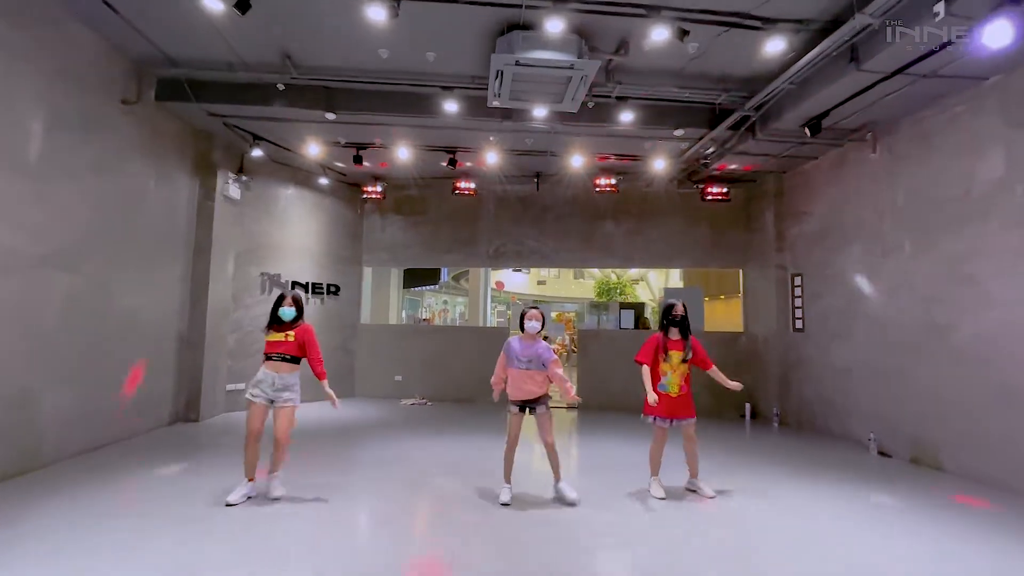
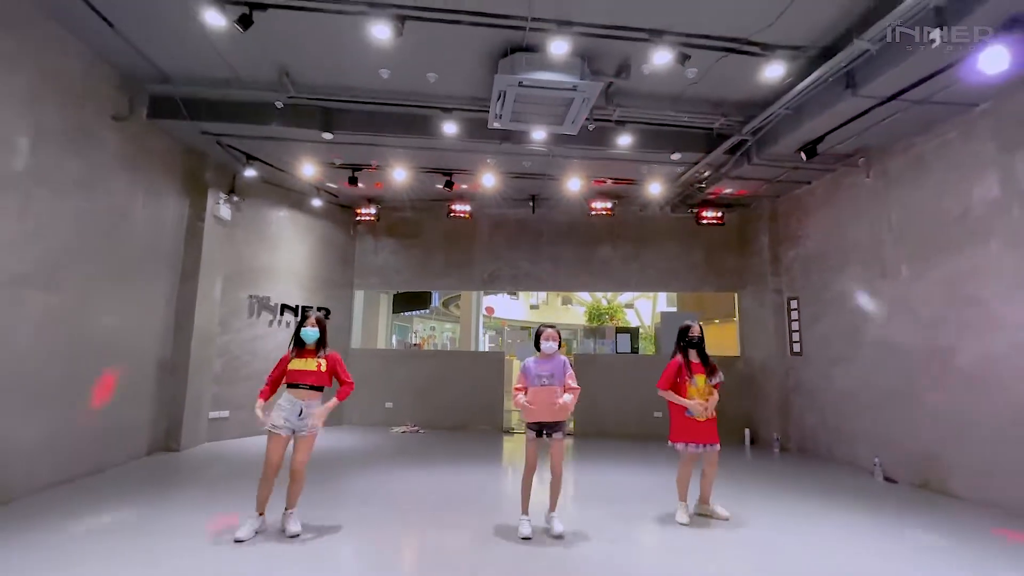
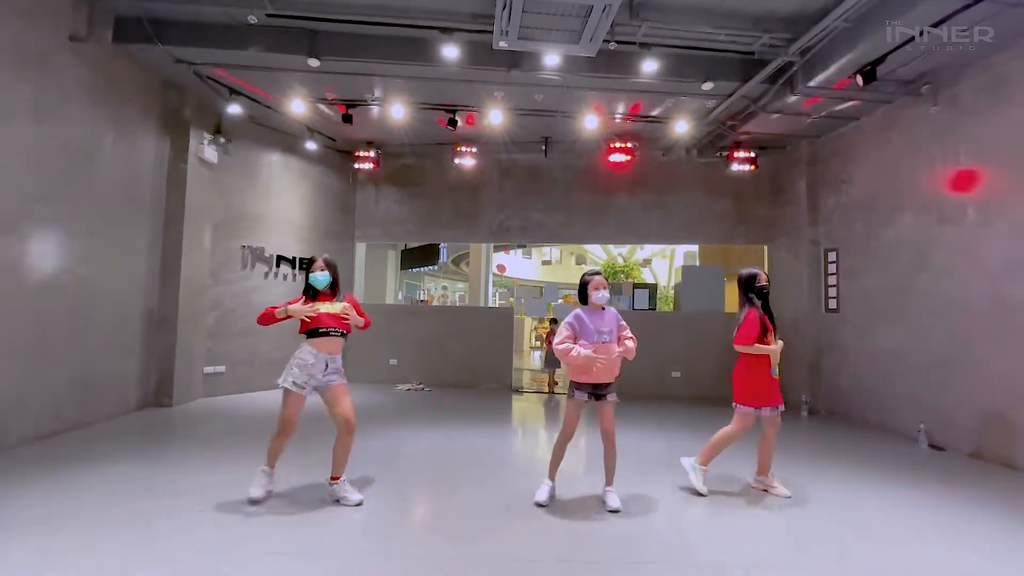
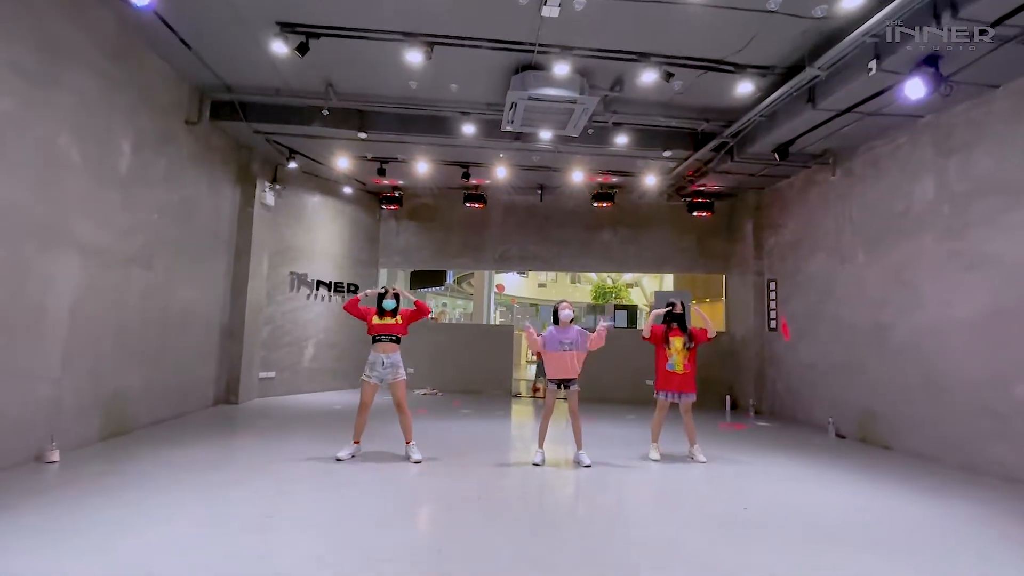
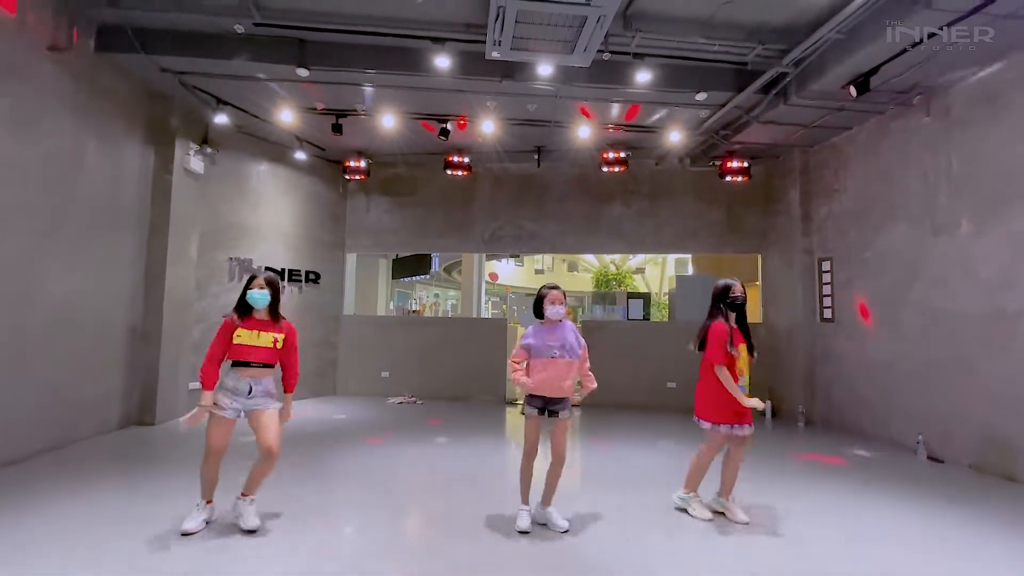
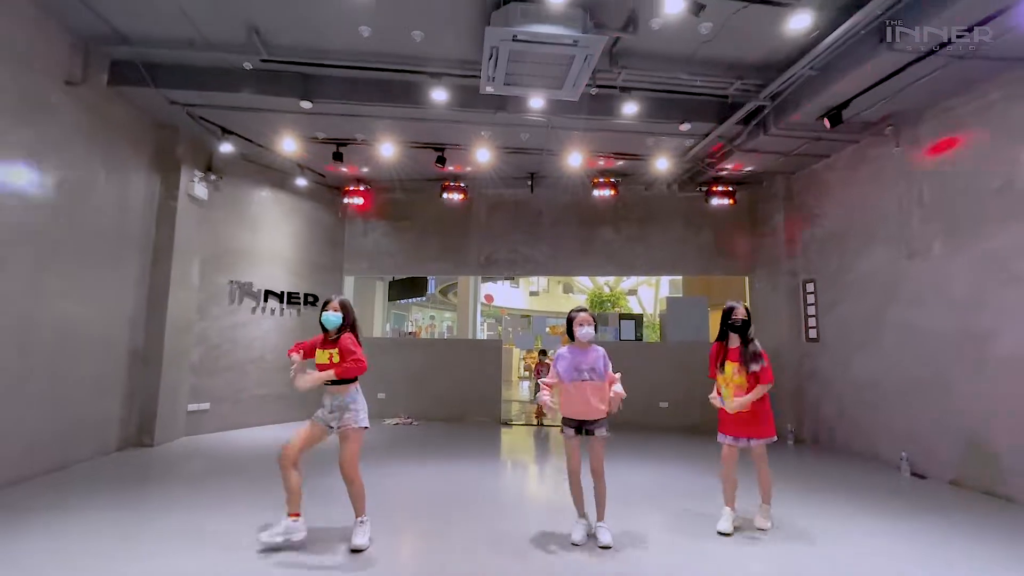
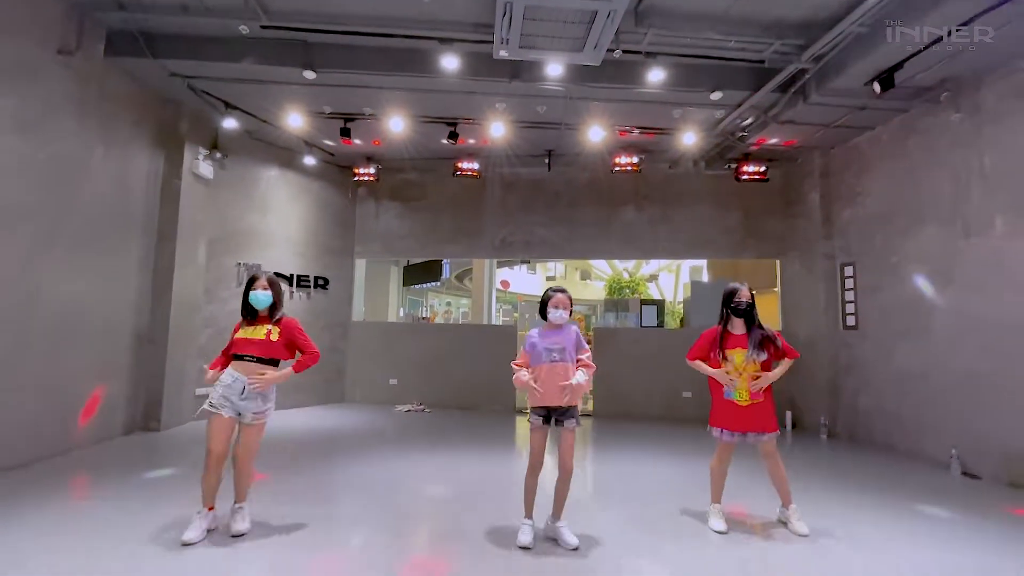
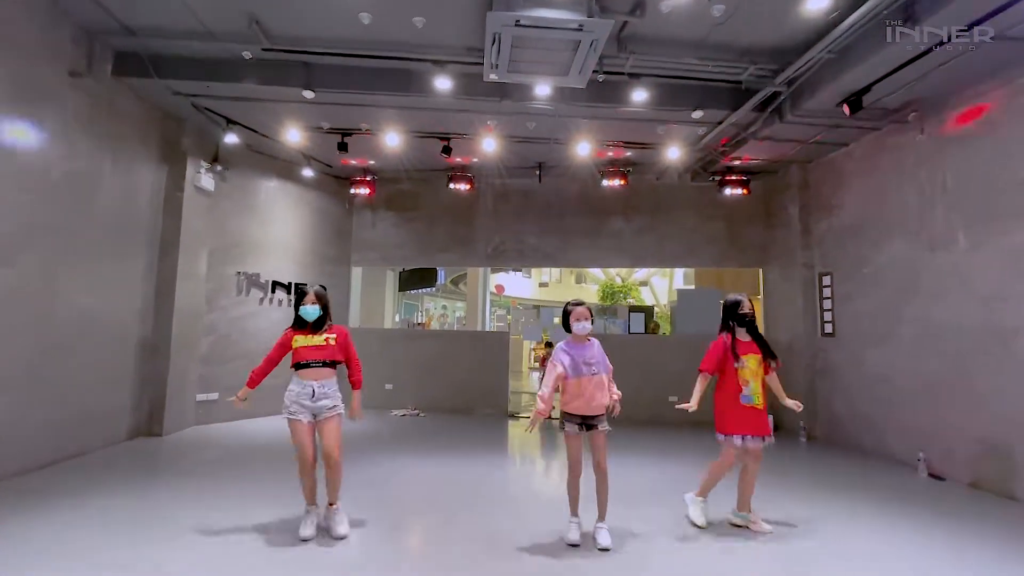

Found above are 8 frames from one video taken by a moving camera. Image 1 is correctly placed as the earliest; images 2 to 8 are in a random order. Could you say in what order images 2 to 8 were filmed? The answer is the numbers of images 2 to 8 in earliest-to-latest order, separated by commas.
8, 7, 3, 5, 6, 2, 4
